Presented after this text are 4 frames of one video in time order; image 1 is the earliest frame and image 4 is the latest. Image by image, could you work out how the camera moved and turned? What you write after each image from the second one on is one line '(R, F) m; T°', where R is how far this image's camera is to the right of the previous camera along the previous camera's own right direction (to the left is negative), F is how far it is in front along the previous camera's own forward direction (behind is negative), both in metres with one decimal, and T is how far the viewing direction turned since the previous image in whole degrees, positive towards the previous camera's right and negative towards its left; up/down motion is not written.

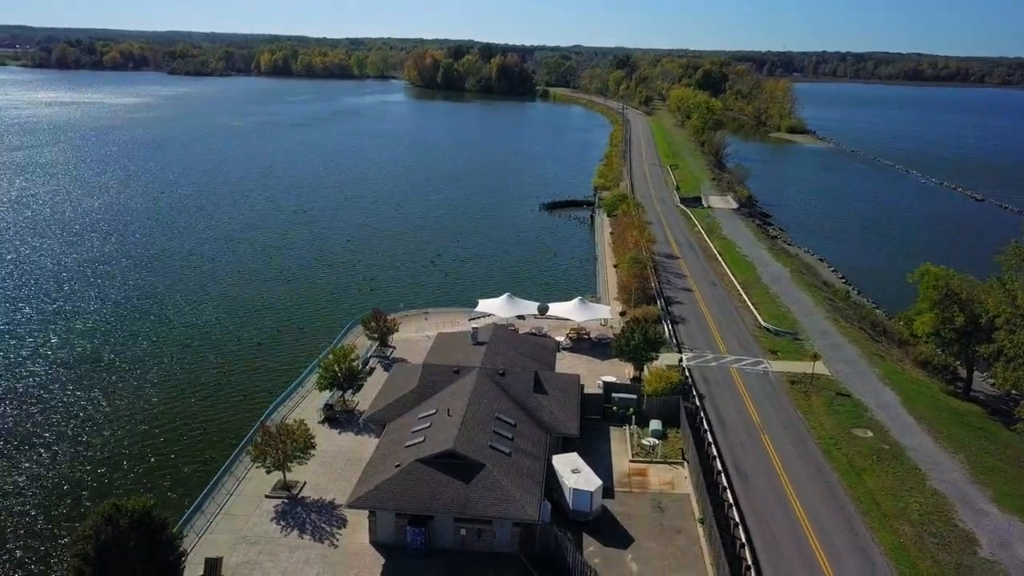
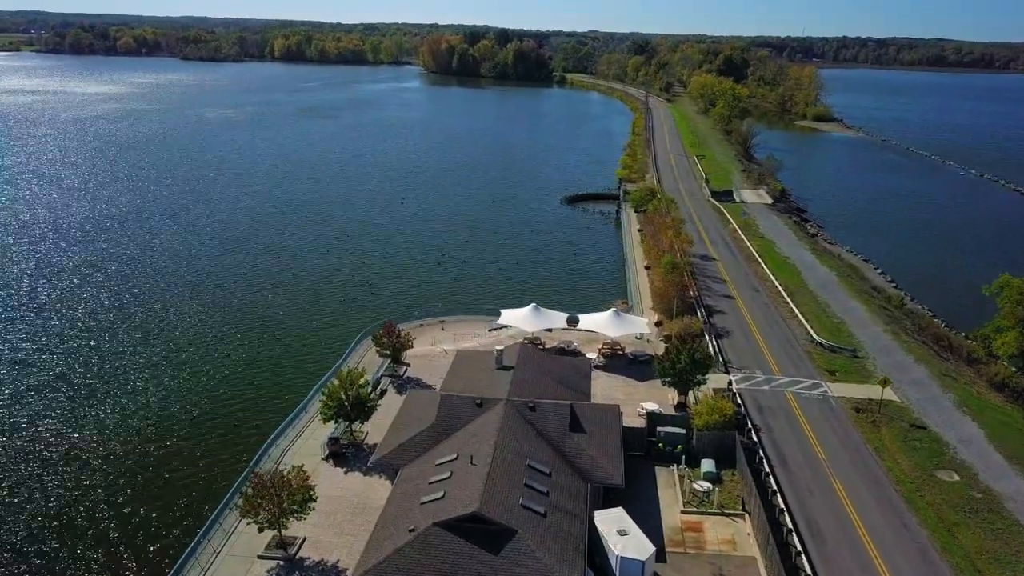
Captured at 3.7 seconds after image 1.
(-0.8, +4.6) m; -1°
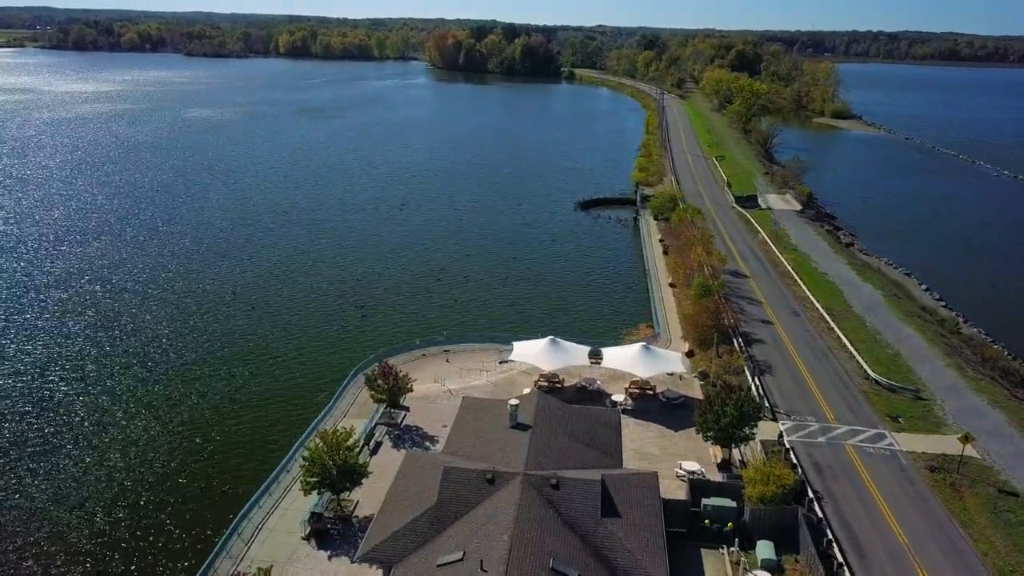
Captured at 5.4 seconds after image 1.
(-0.4, +5.1) m; -1°
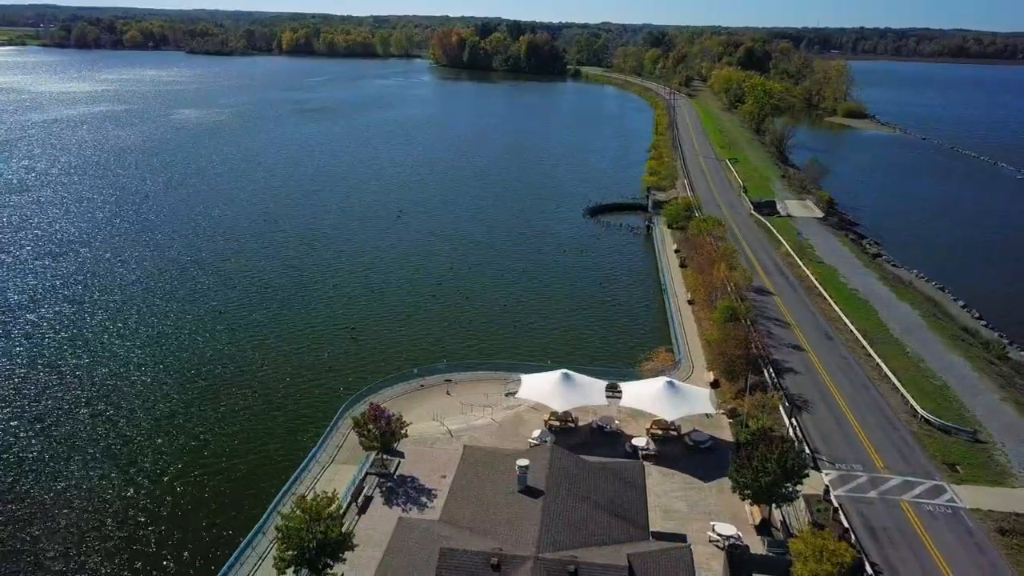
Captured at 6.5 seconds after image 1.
(-0.2, +3.9) m; 0°
